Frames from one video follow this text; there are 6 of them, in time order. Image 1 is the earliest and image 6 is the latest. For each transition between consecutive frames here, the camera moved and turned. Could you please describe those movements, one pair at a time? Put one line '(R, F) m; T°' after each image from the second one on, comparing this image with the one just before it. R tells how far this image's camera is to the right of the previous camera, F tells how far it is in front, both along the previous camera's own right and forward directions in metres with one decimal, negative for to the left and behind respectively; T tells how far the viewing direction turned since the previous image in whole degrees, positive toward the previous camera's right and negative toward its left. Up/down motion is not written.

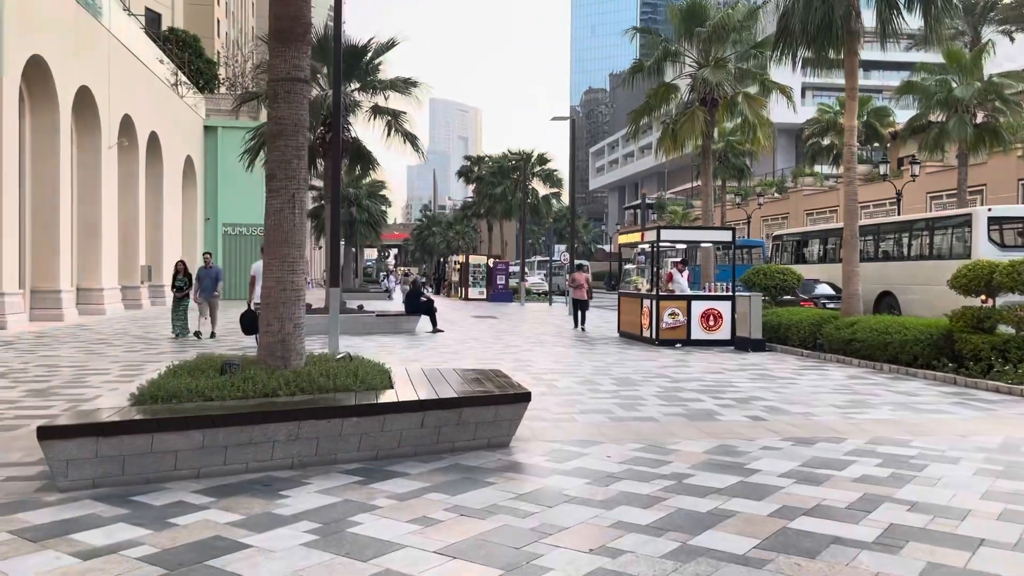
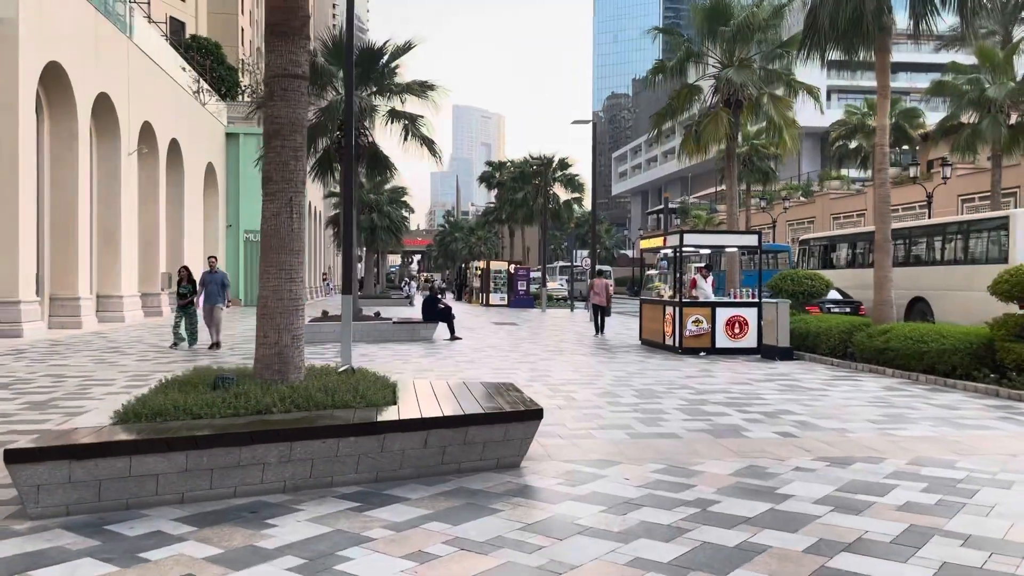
(+0.1, +0.4) m; -2°
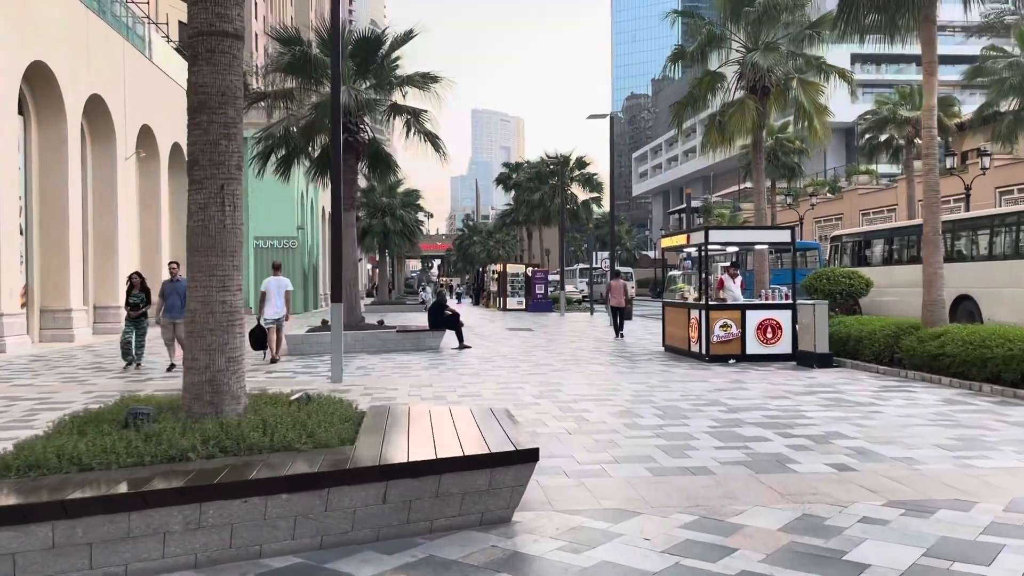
(+0.2, +1.2) m; -1°
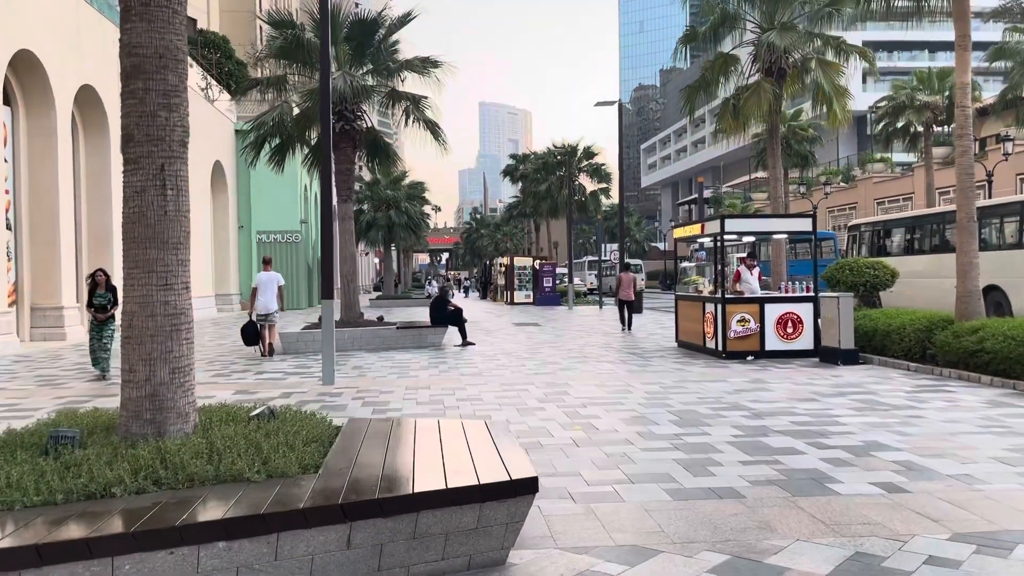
(+0.1, +0.8) m; -1°
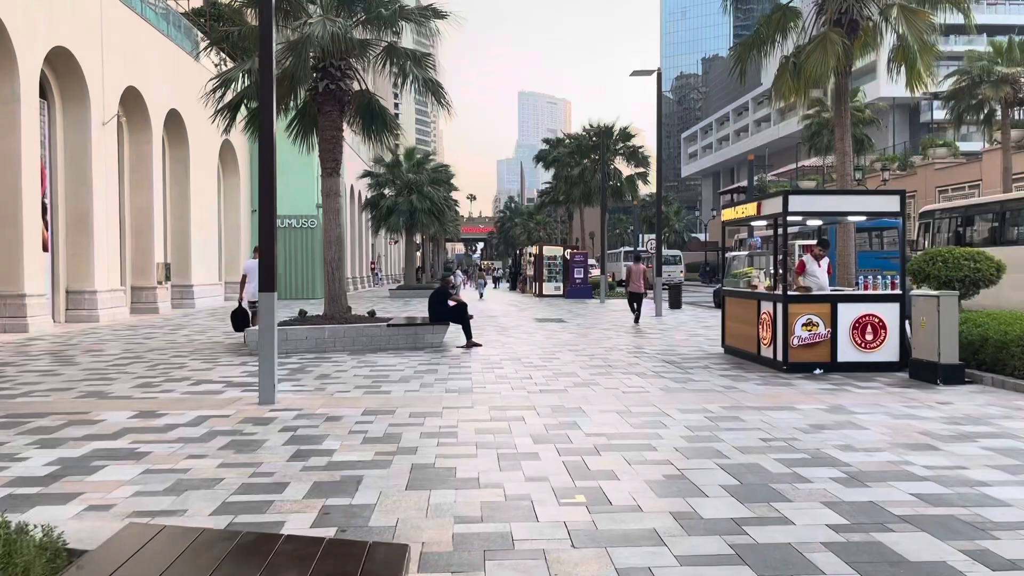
(+0.4, +2.6) m; -3°
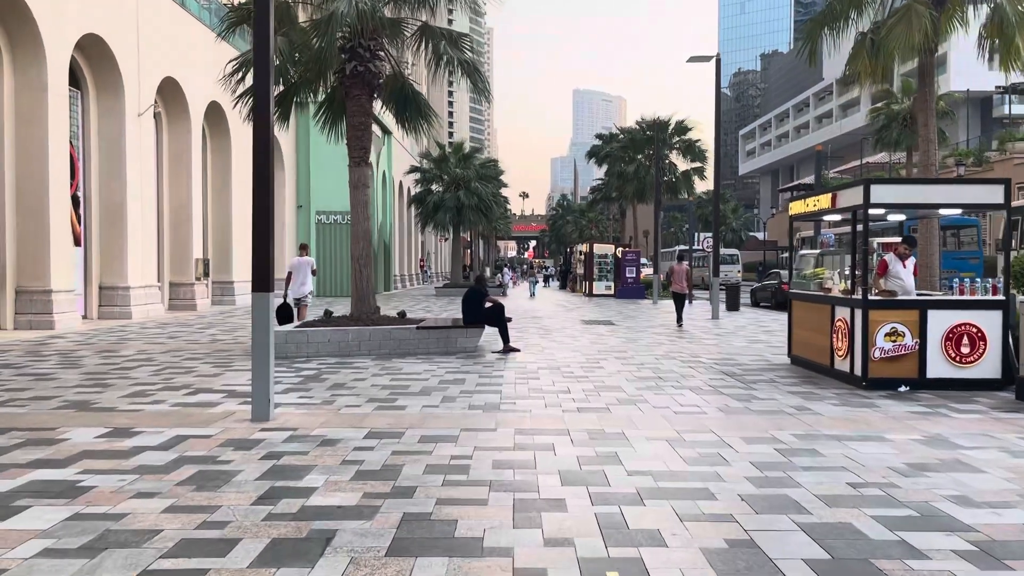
(+0.2, +1.2) m; -4°
